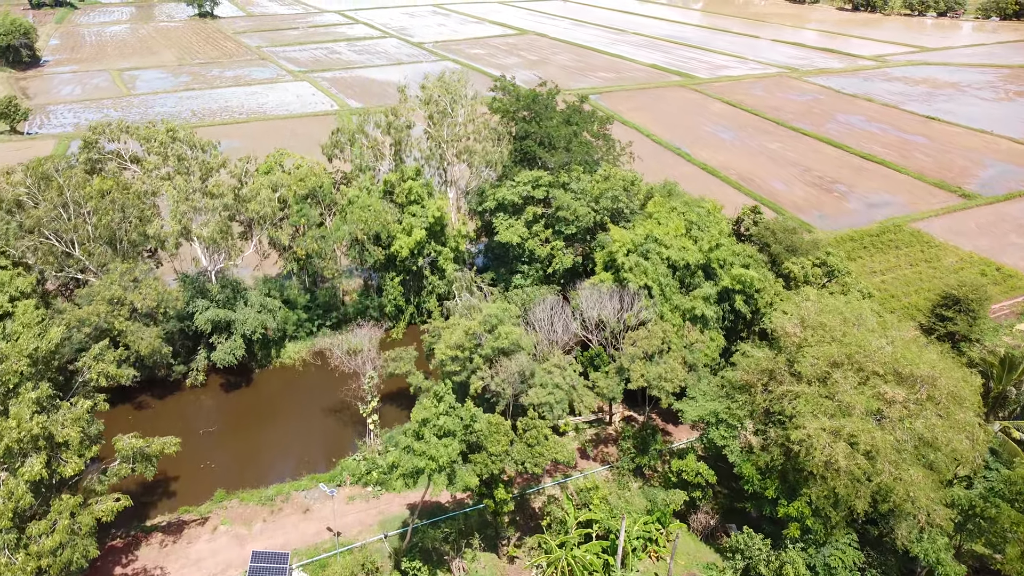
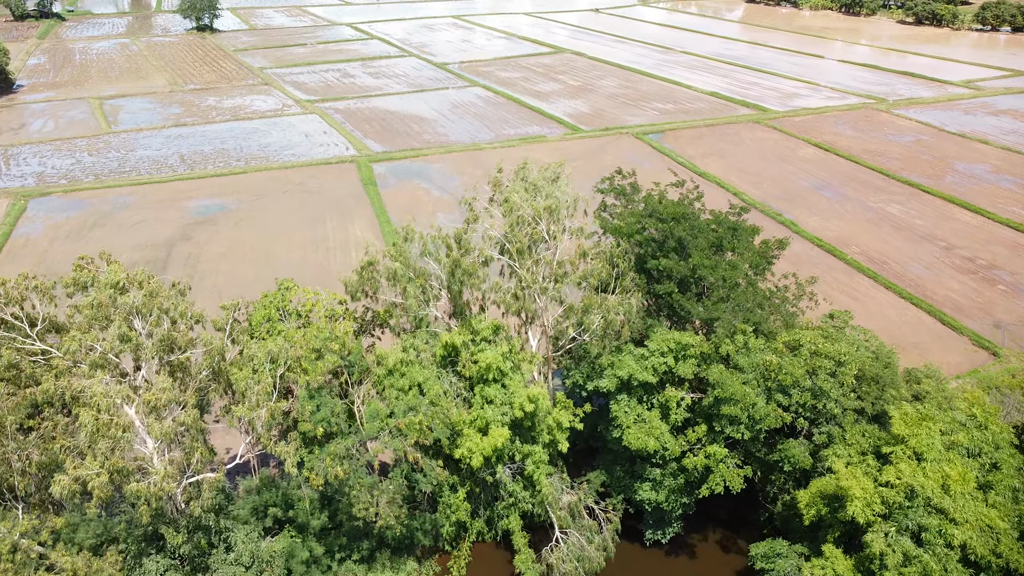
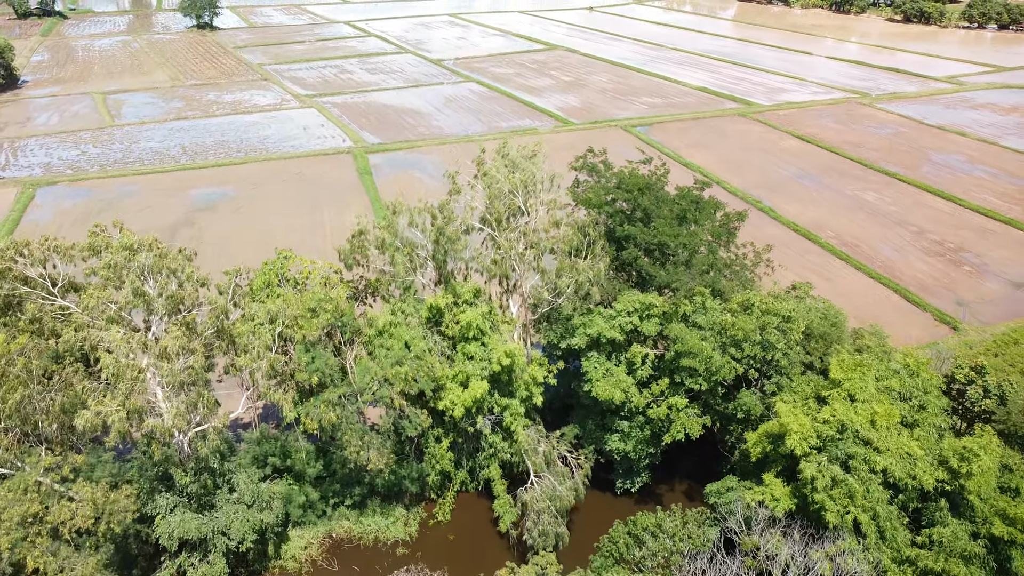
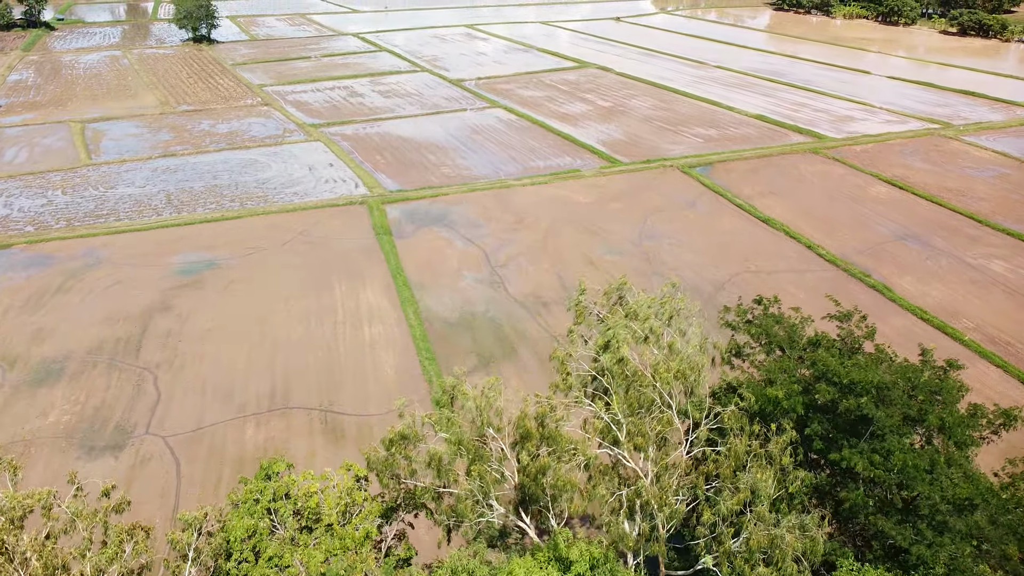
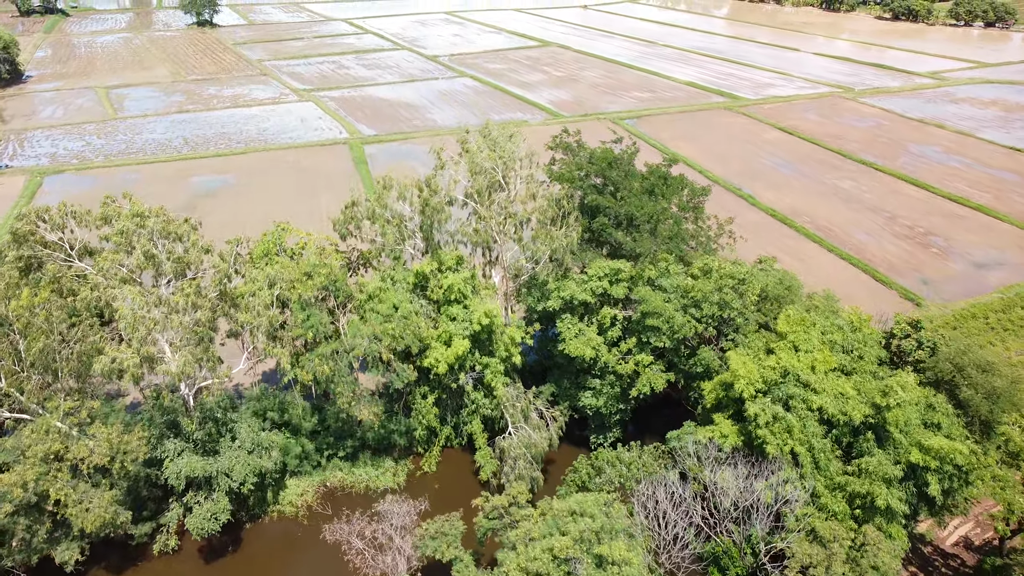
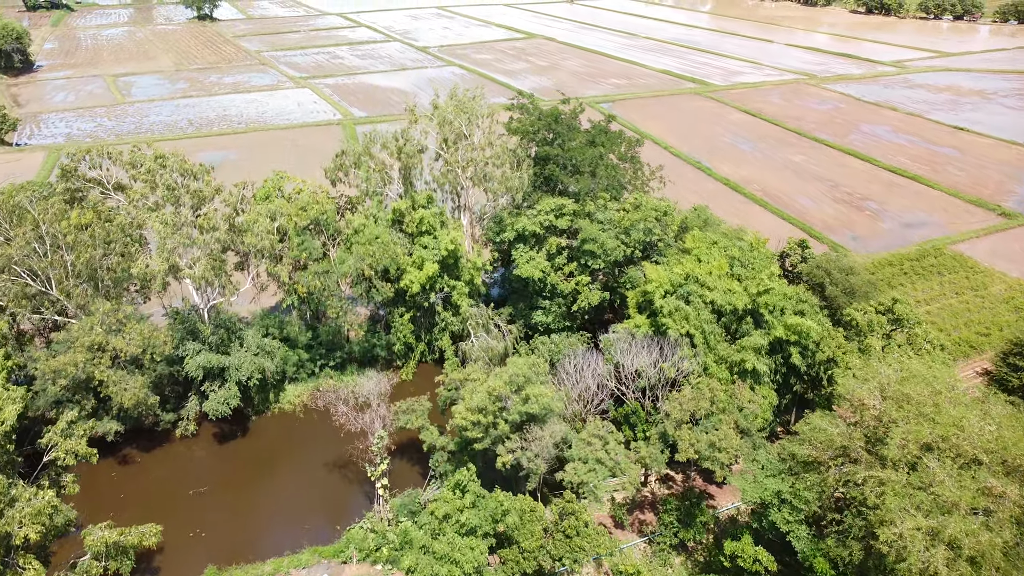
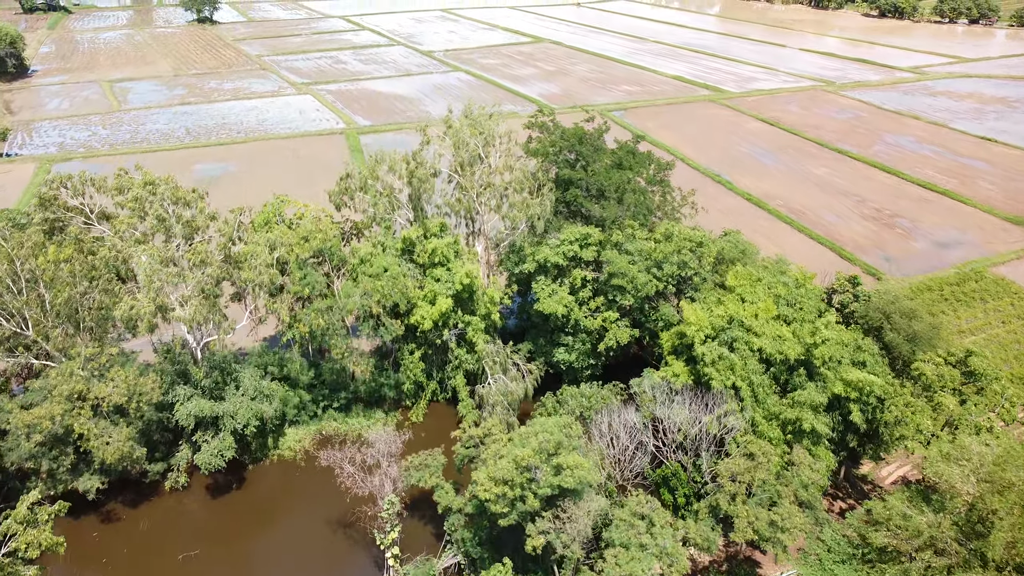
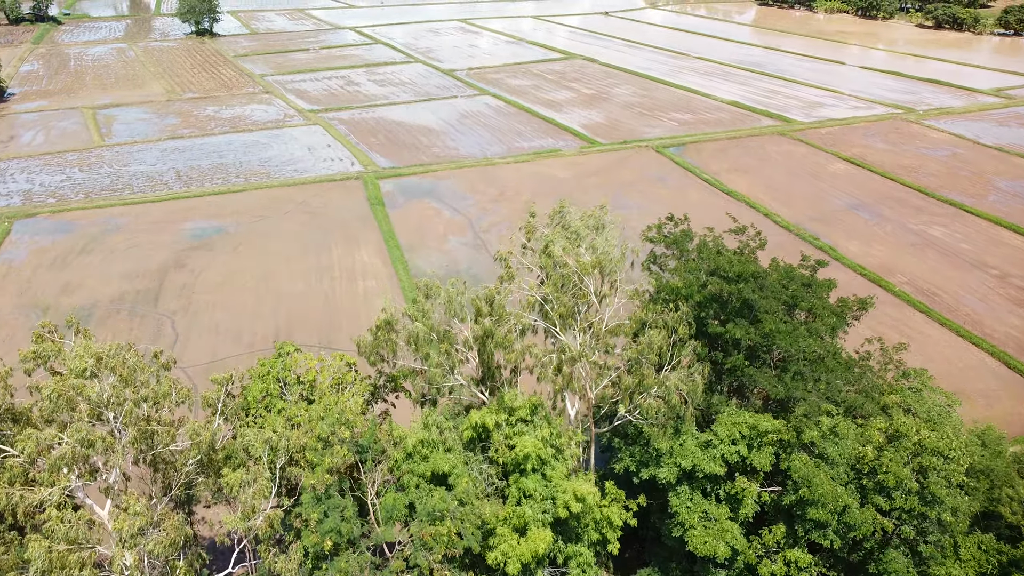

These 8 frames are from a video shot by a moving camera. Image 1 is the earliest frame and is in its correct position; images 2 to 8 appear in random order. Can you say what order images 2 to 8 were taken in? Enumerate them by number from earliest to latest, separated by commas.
6, 7, 5, 3, 2, 8, 4
